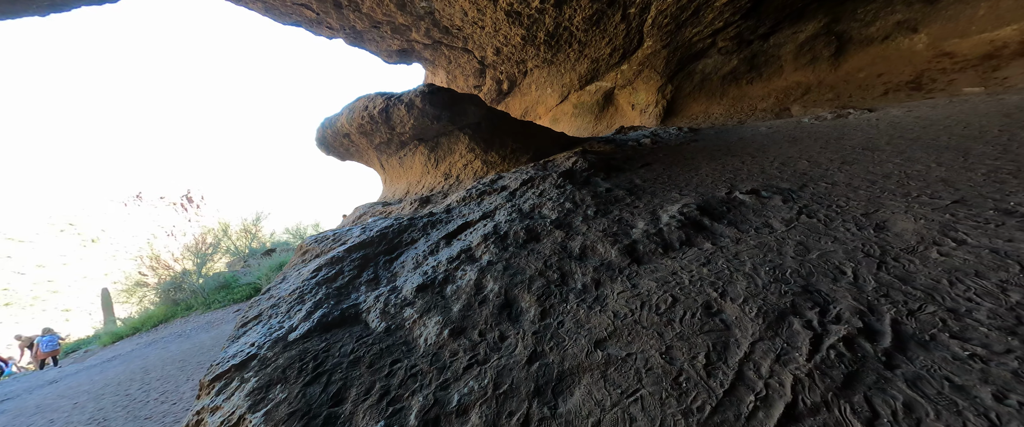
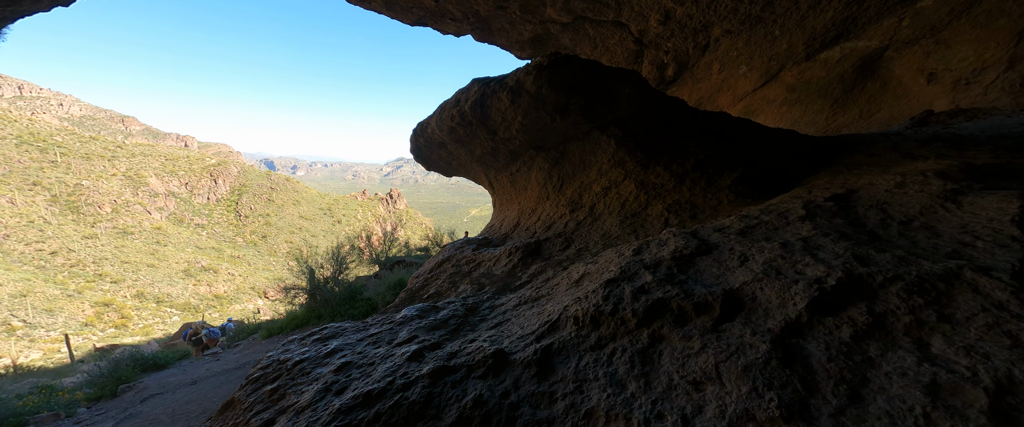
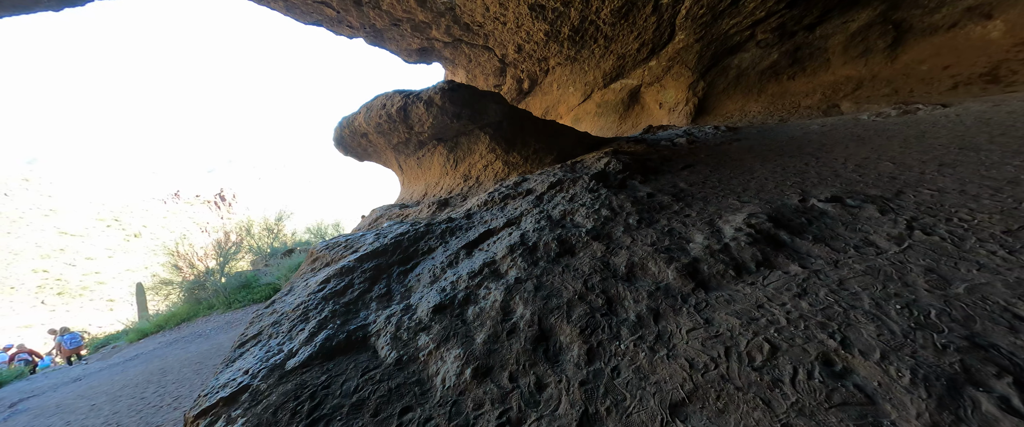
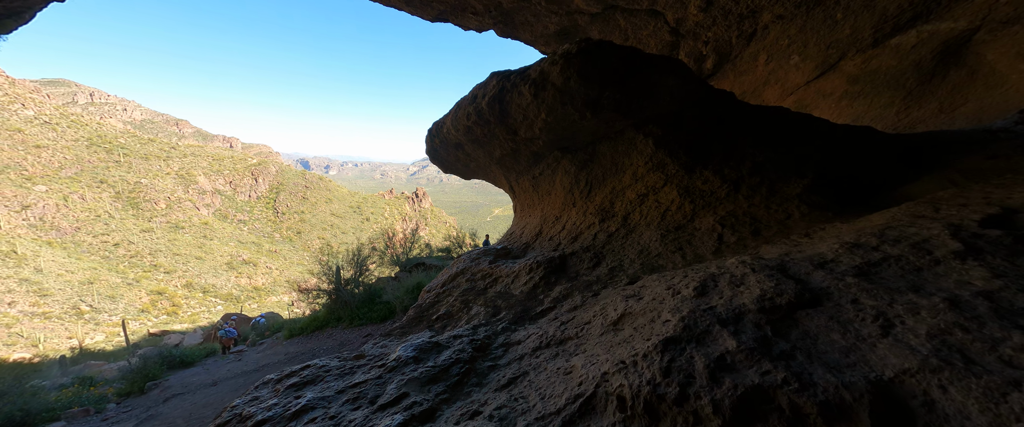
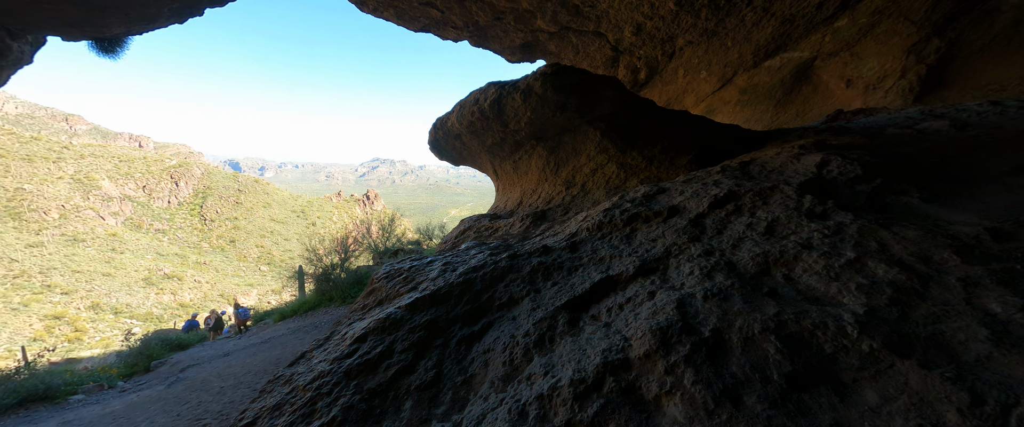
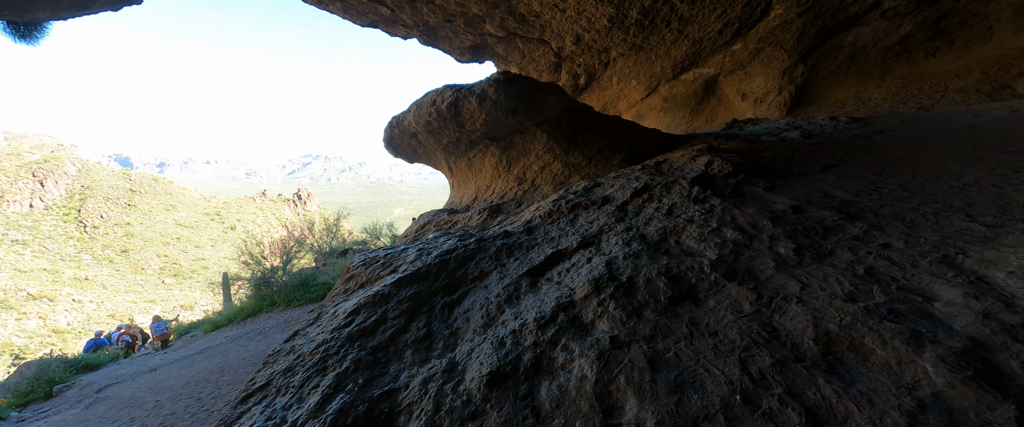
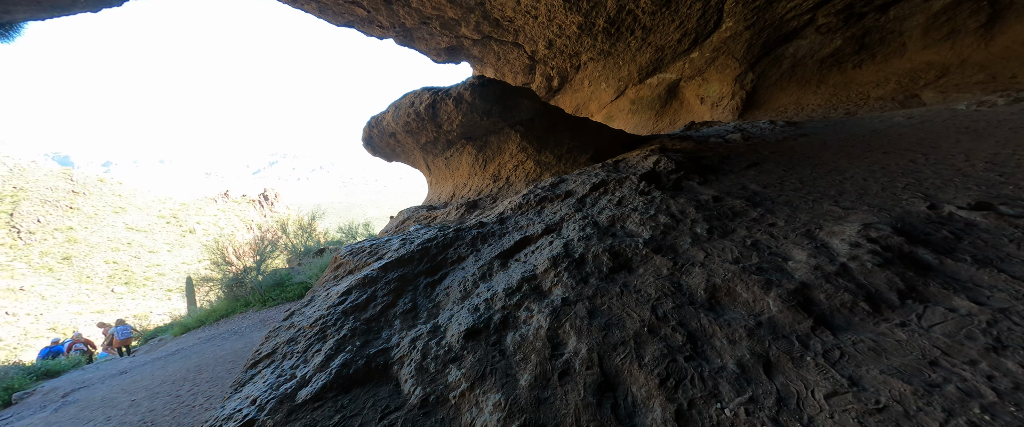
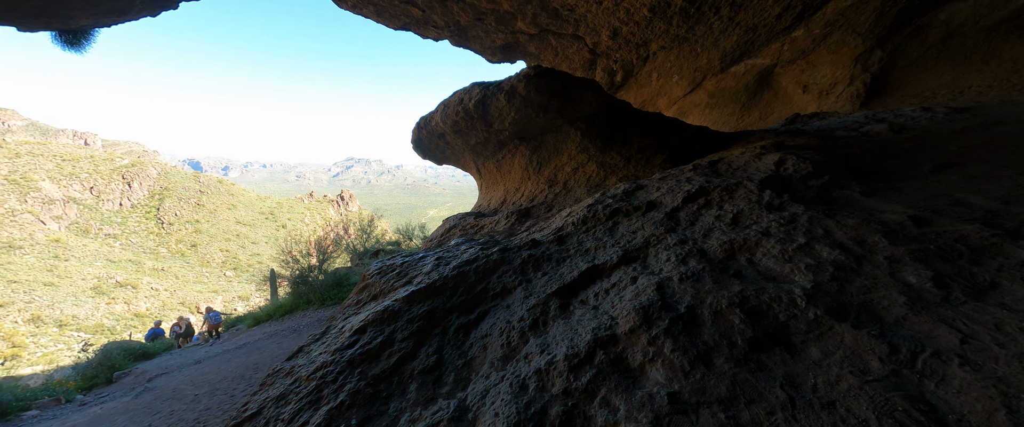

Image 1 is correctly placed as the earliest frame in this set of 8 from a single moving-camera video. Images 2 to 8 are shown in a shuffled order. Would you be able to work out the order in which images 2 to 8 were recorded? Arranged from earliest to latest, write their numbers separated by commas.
3, 7, 6, 8, 5, 2, 4
